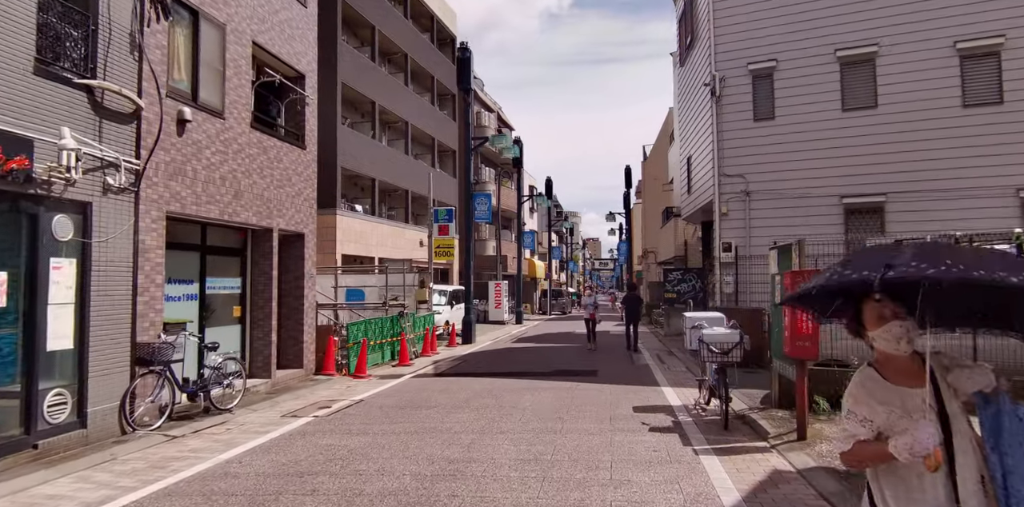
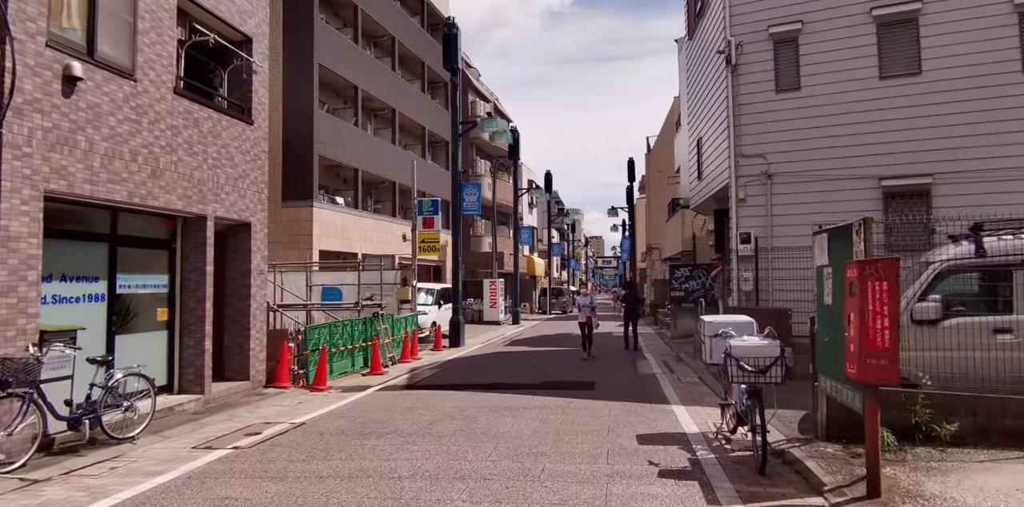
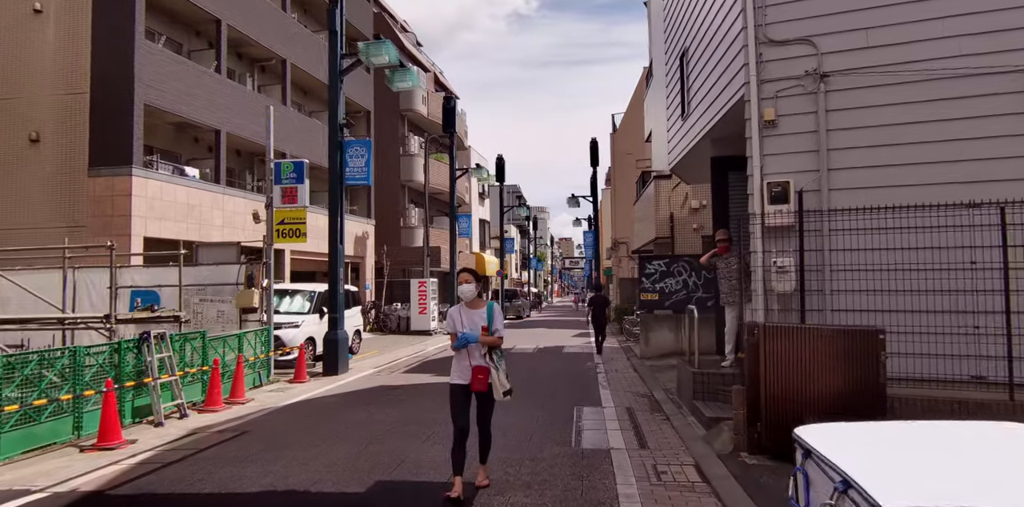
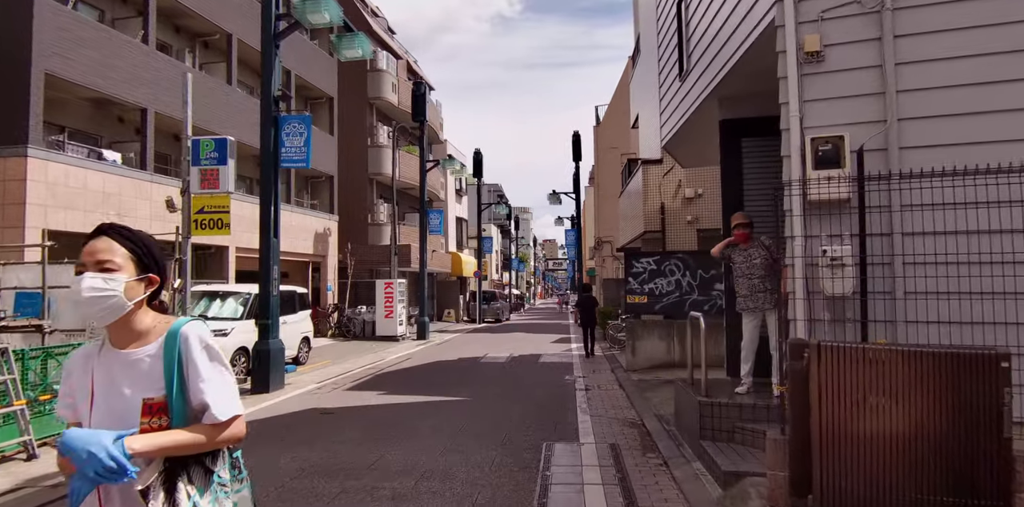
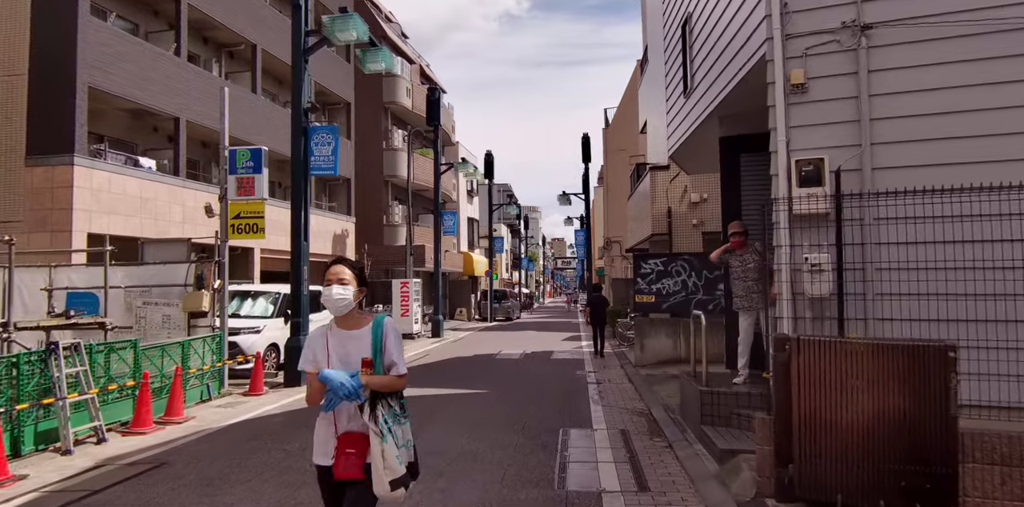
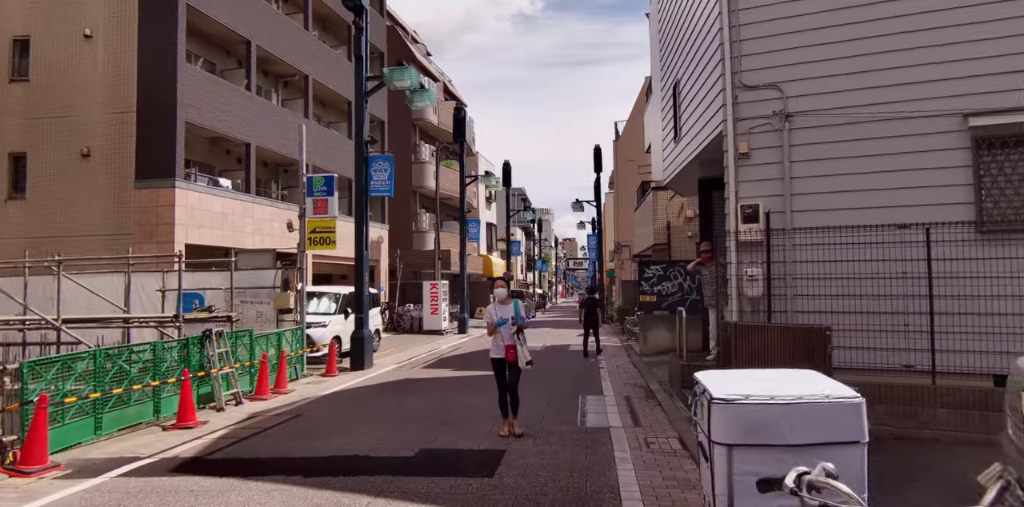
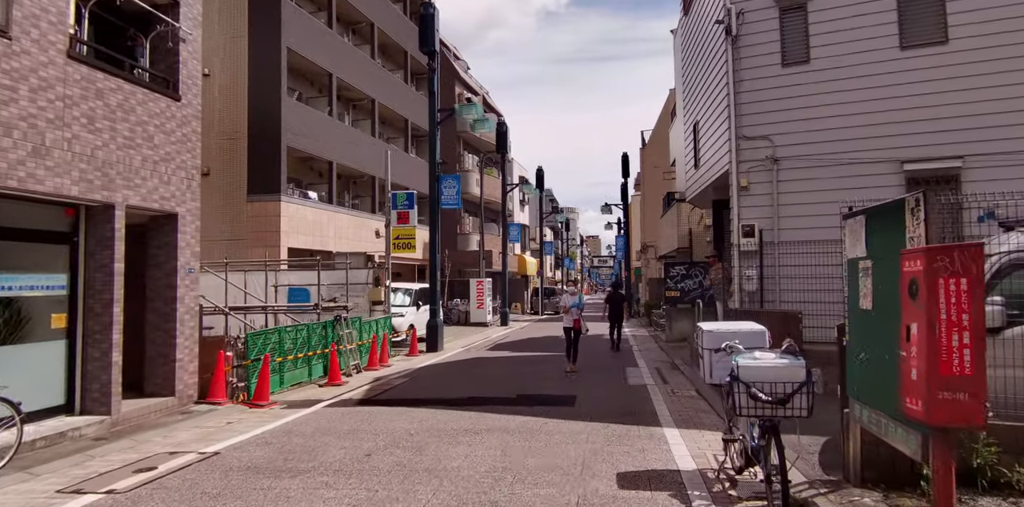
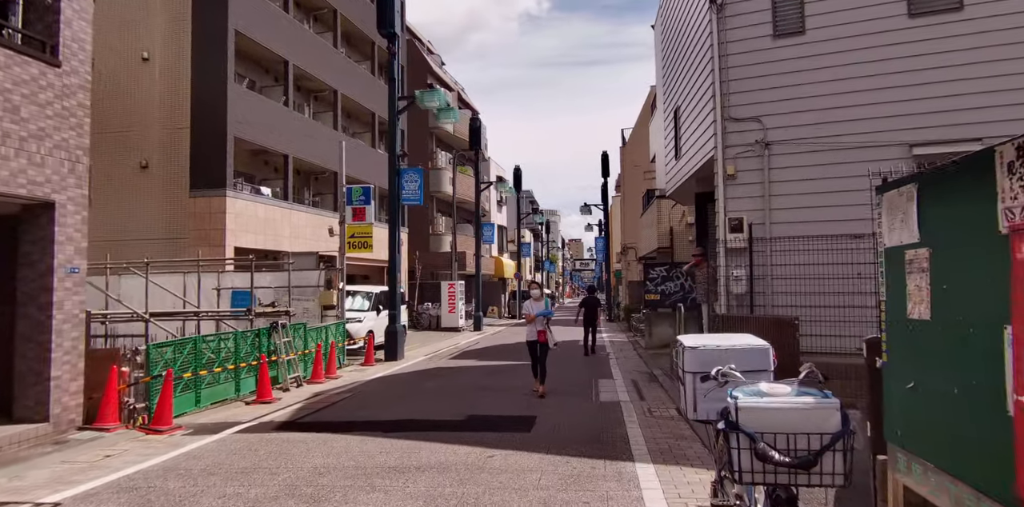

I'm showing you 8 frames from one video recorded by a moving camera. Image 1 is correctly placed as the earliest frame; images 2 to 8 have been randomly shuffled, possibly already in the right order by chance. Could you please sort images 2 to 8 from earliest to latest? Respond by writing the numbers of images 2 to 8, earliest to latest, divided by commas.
2, 7, 8, 6, 3, 5, 4
